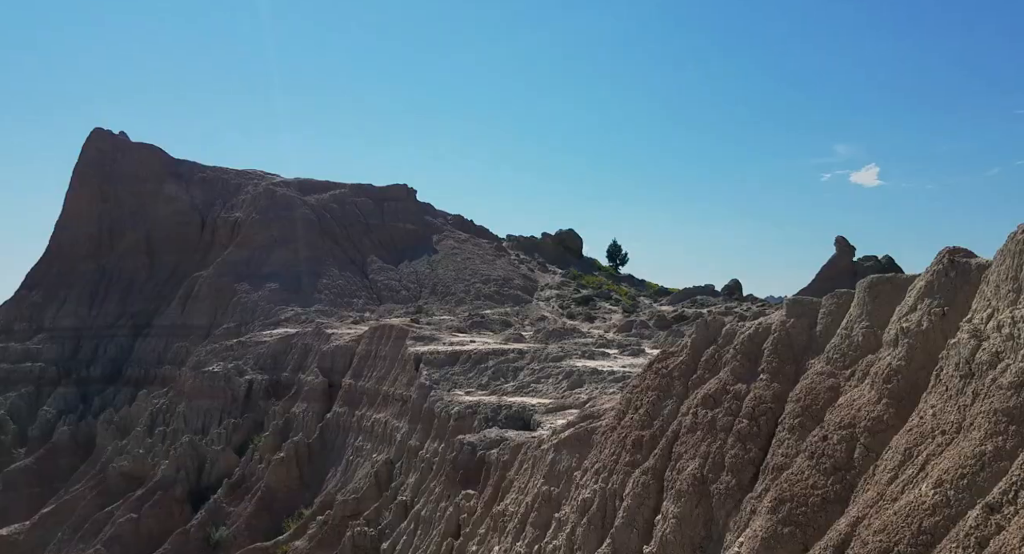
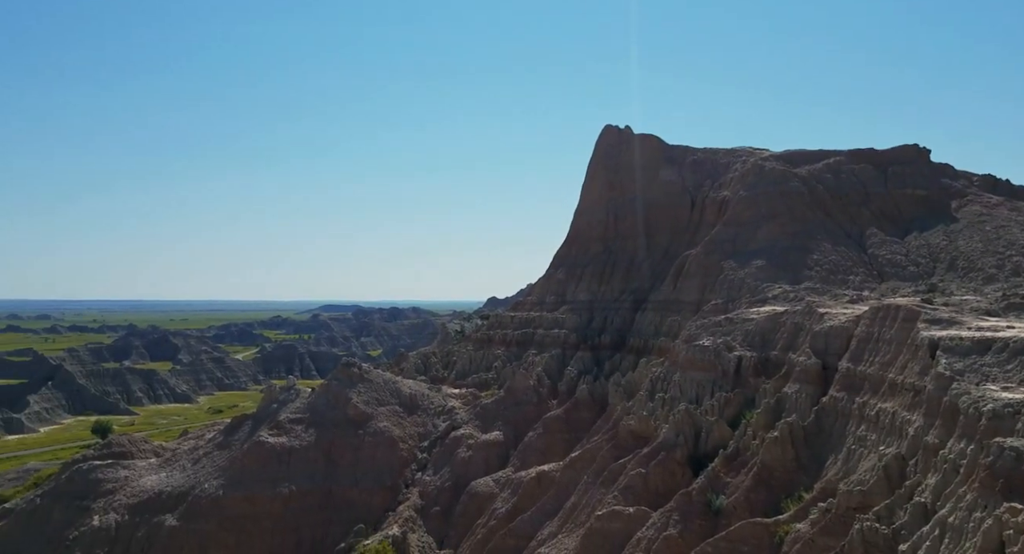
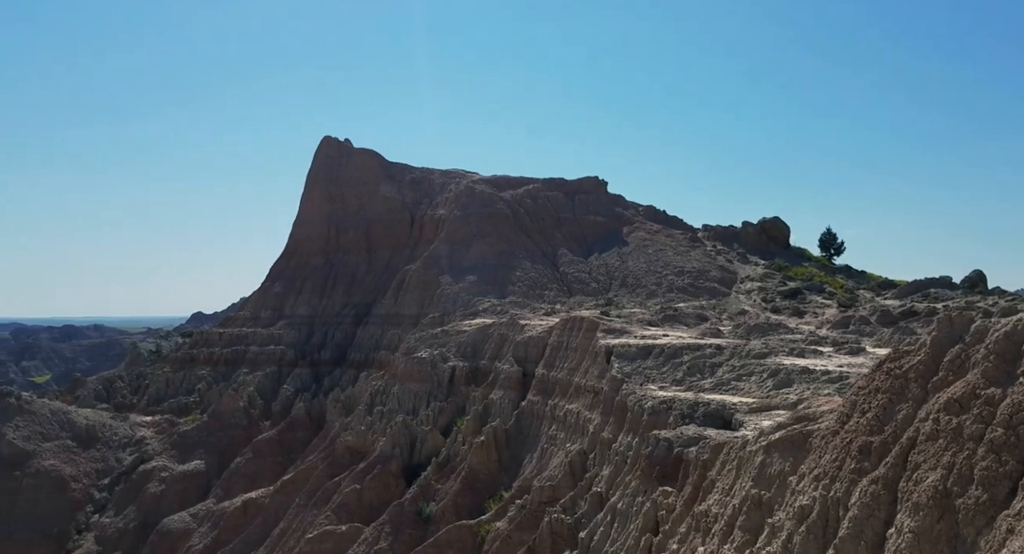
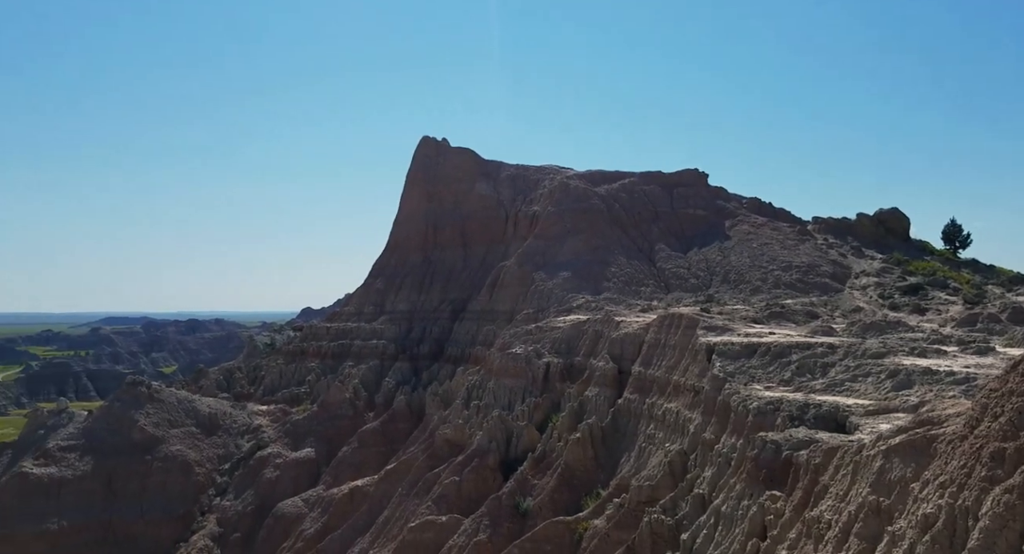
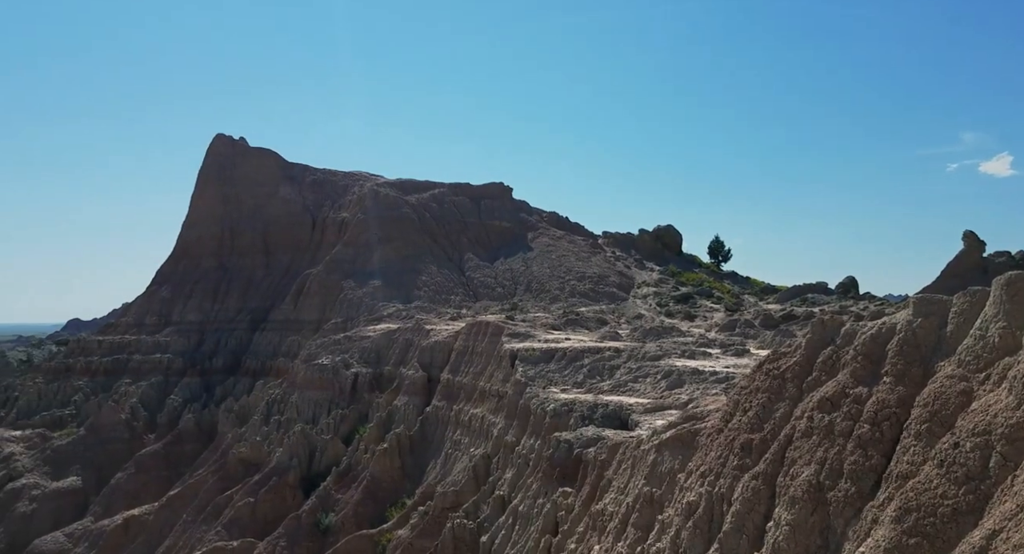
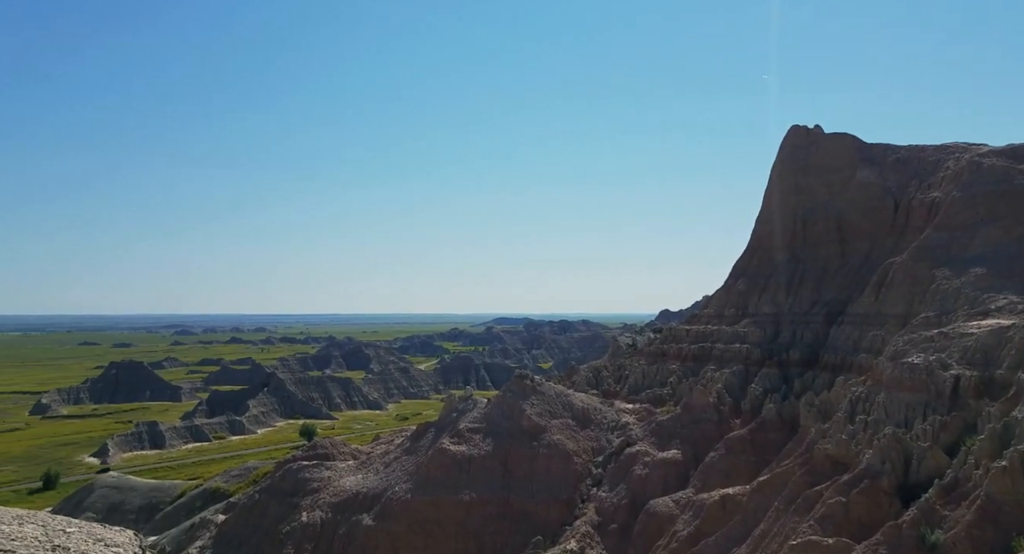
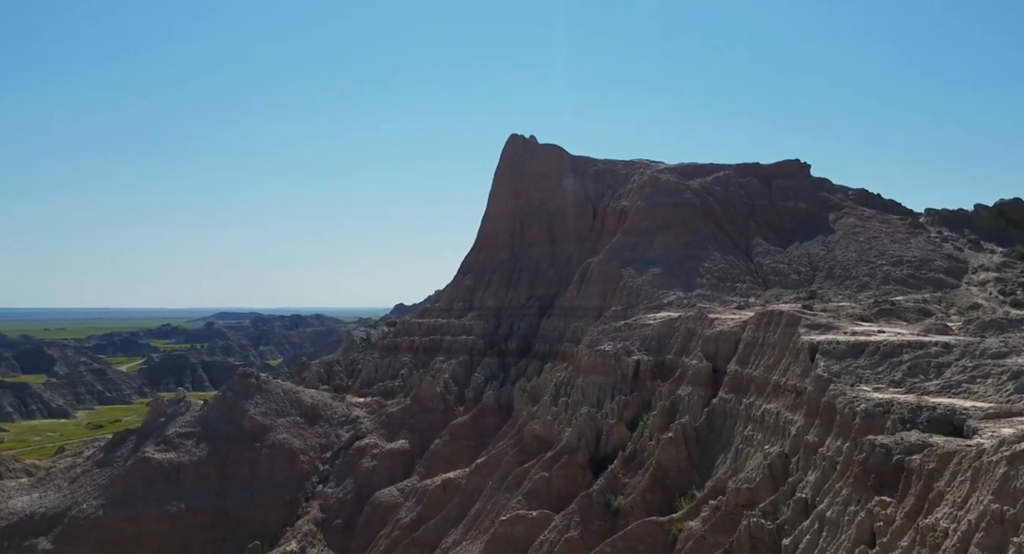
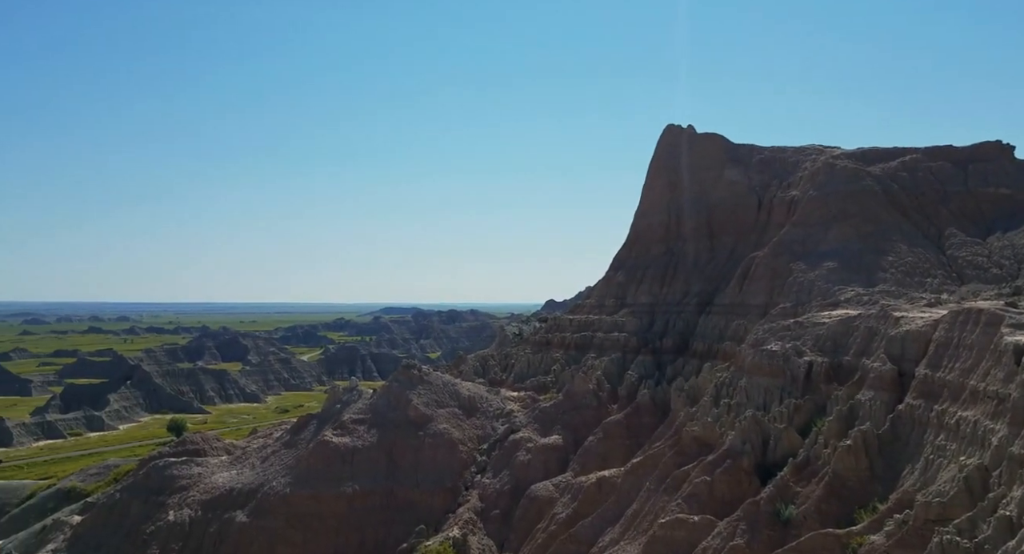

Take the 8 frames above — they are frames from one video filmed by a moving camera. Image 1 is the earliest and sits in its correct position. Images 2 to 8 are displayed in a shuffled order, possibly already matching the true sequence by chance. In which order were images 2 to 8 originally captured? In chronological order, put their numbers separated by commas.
5, 3, 4, 7, 2, 8, 6
